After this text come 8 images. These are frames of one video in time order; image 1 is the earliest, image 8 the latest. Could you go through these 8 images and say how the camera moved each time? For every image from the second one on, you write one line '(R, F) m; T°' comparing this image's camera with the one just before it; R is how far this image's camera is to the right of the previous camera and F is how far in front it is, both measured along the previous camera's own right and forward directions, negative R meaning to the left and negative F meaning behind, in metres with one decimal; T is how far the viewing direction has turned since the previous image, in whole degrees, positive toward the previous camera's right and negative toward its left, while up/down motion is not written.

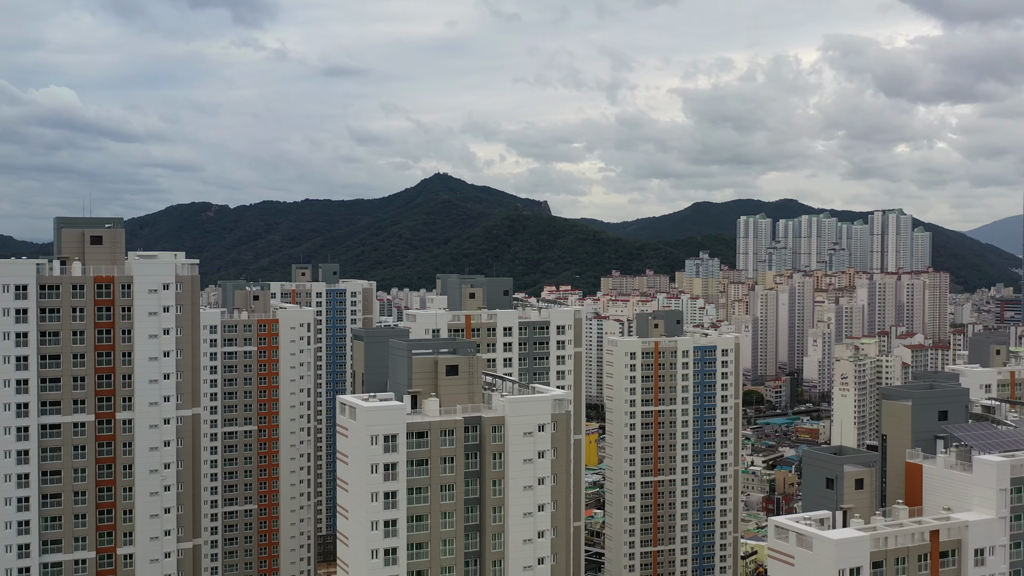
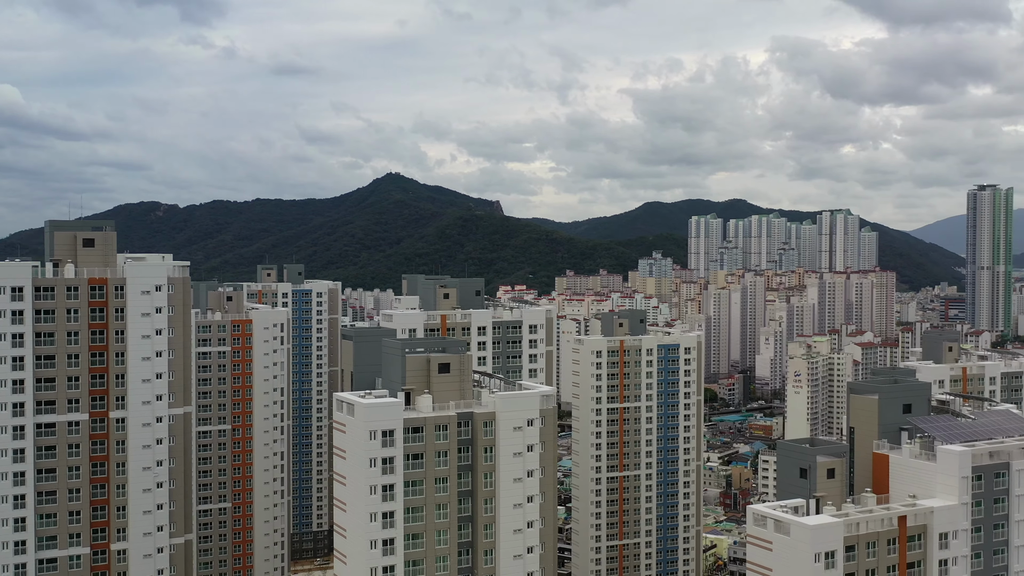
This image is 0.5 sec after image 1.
(-0.9, -1.1) m; +2°
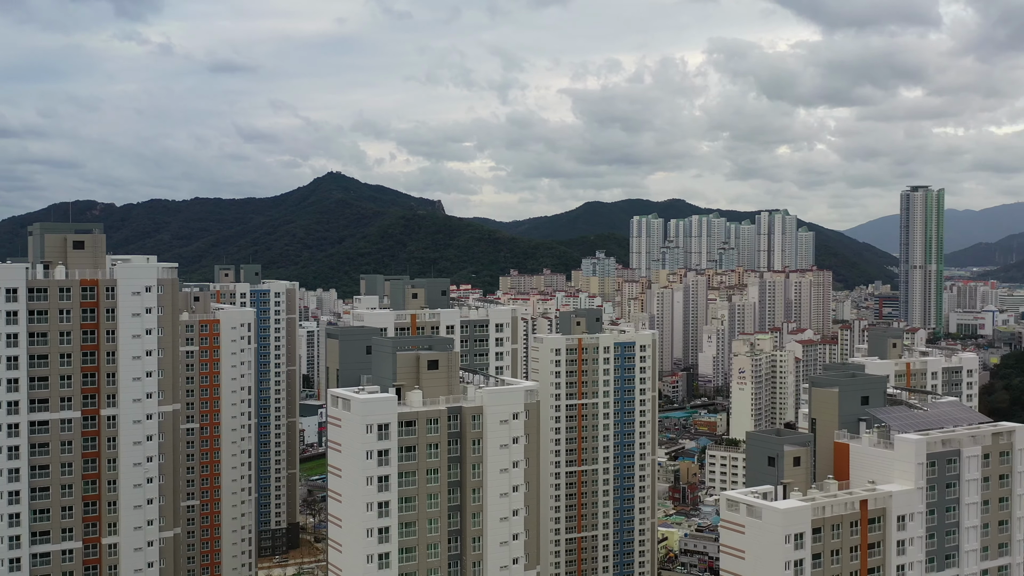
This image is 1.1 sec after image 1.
(-1.1, -1.4) m; +3°
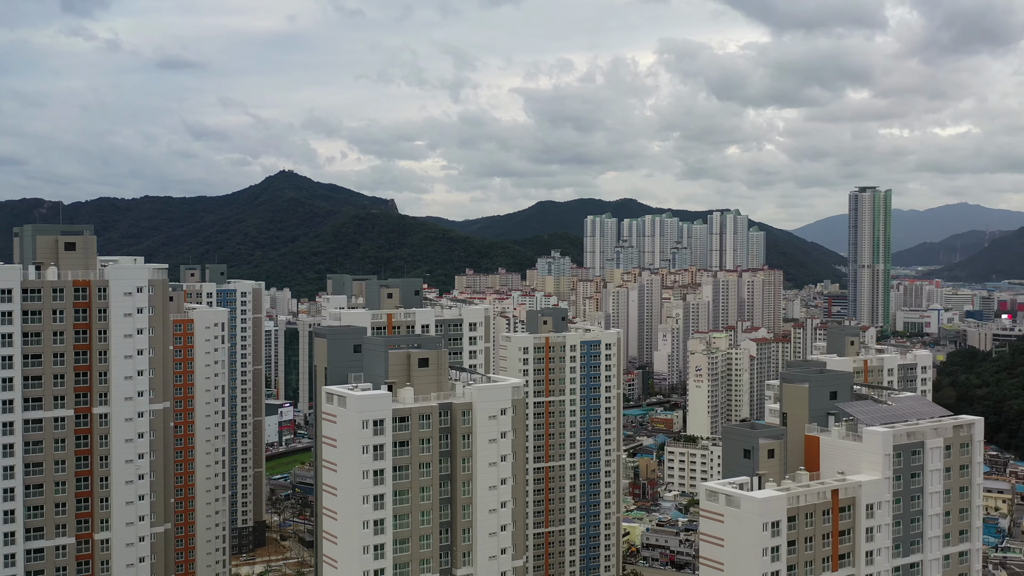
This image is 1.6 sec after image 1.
(-0.9, -1.1) m; +2°
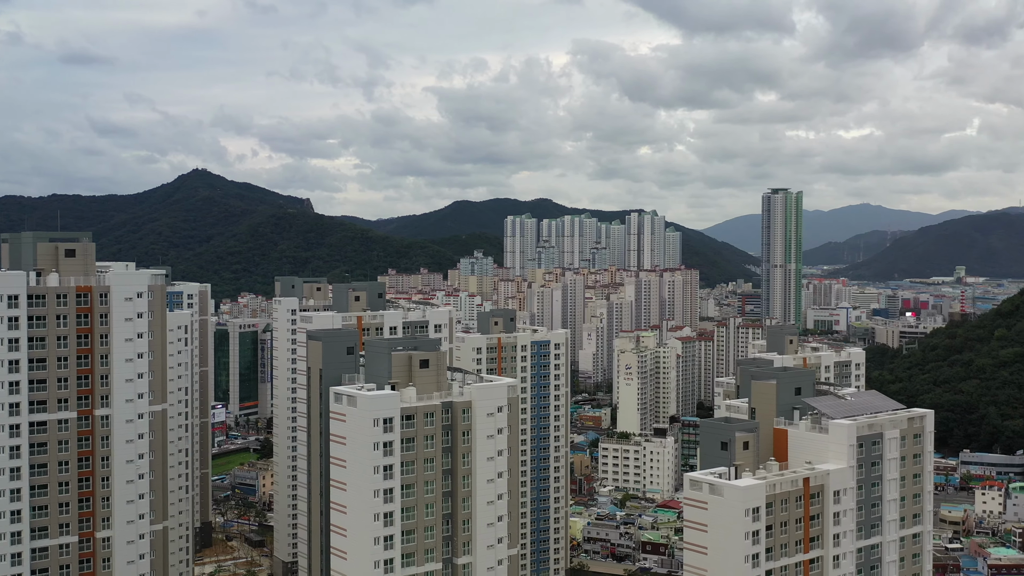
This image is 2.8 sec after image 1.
(-2.3, -1.8) m; +4°
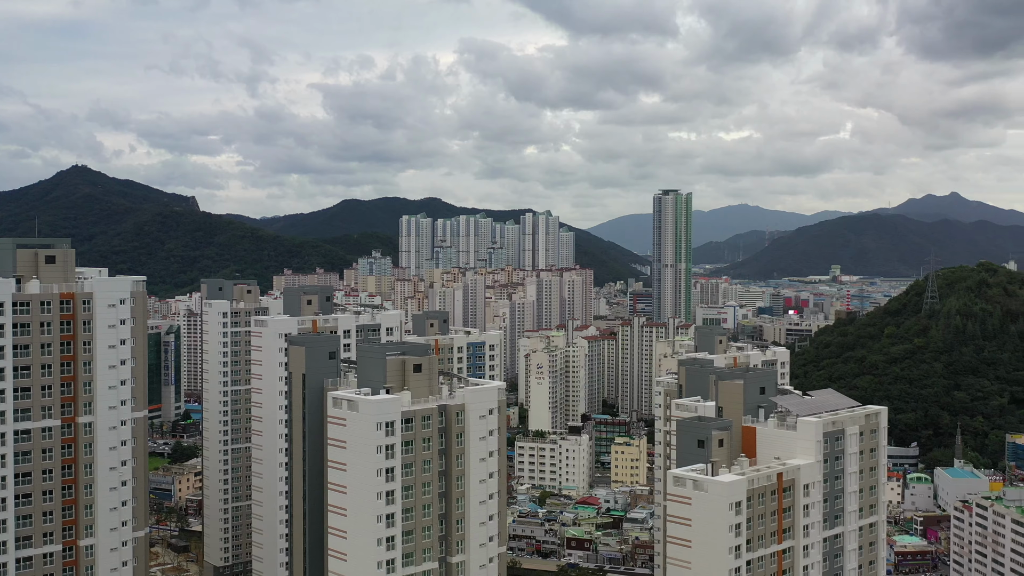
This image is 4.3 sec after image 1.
(-3.0, -0.9) m; +6°
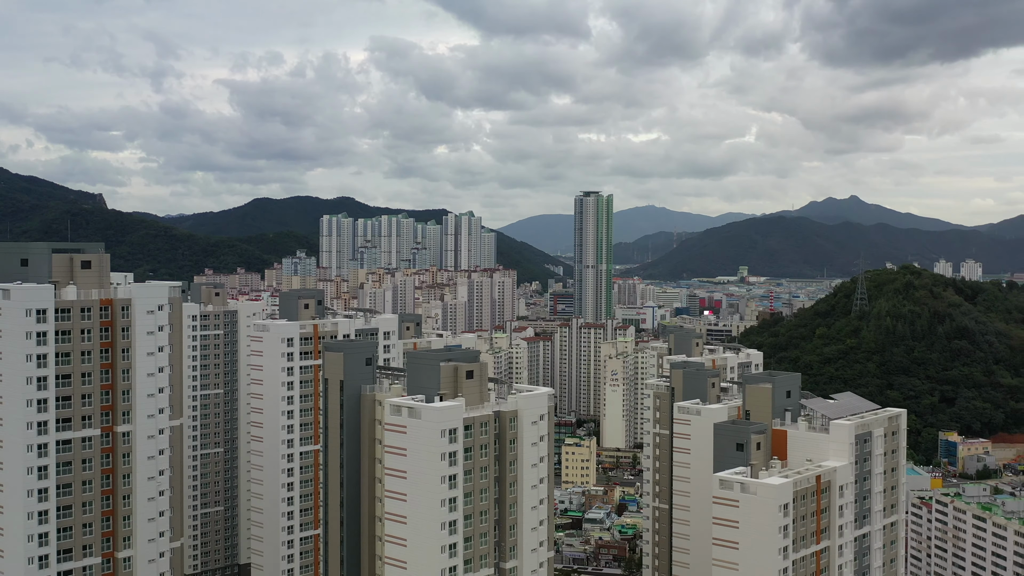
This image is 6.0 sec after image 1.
(-4.0, 0.0) m; +5°
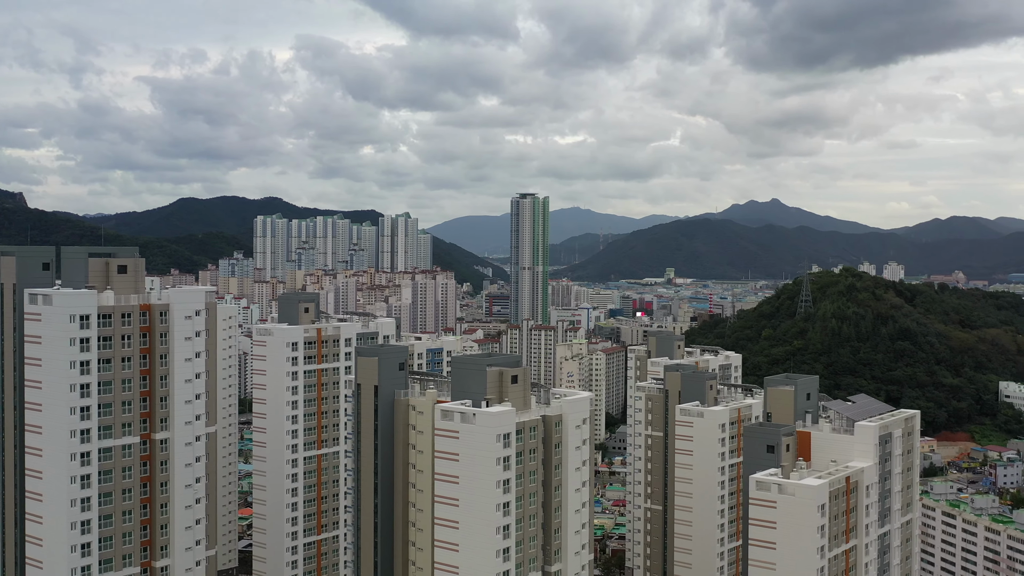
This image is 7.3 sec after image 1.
(-3.4, -0.1) m; +4°
